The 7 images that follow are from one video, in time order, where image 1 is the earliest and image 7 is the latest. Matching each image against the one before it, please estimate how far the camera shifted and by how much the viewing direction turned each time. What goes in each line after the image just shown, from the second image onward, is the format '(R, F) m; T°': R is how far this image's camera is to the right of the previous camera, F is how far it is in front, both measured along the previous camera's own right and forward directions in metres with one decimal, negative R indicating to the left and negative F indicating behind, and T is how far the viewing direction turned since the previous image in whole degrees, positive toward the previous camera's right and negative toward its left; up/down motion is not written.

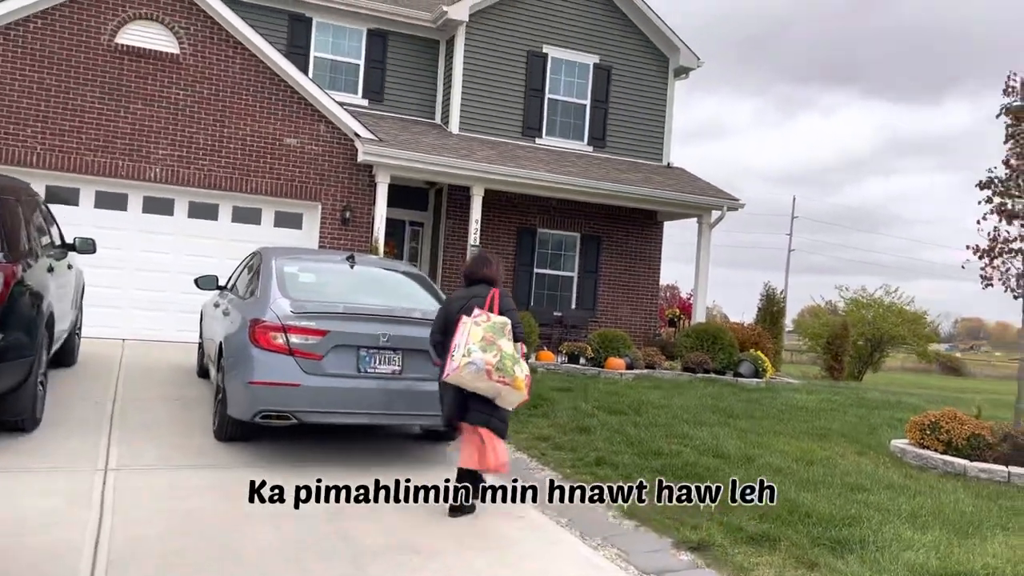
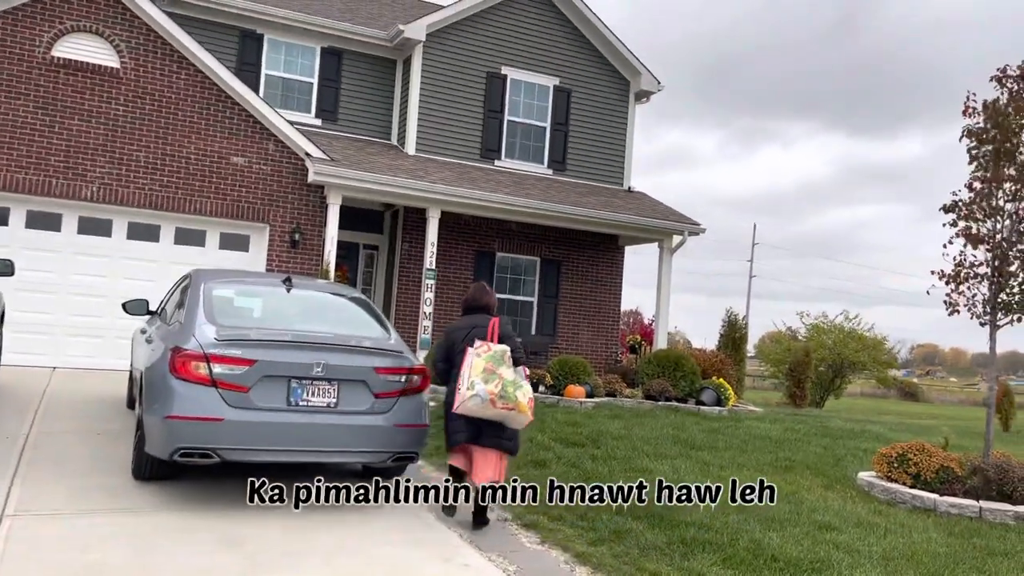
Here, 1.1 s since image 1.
(+0.1, +0.4) m; +2°
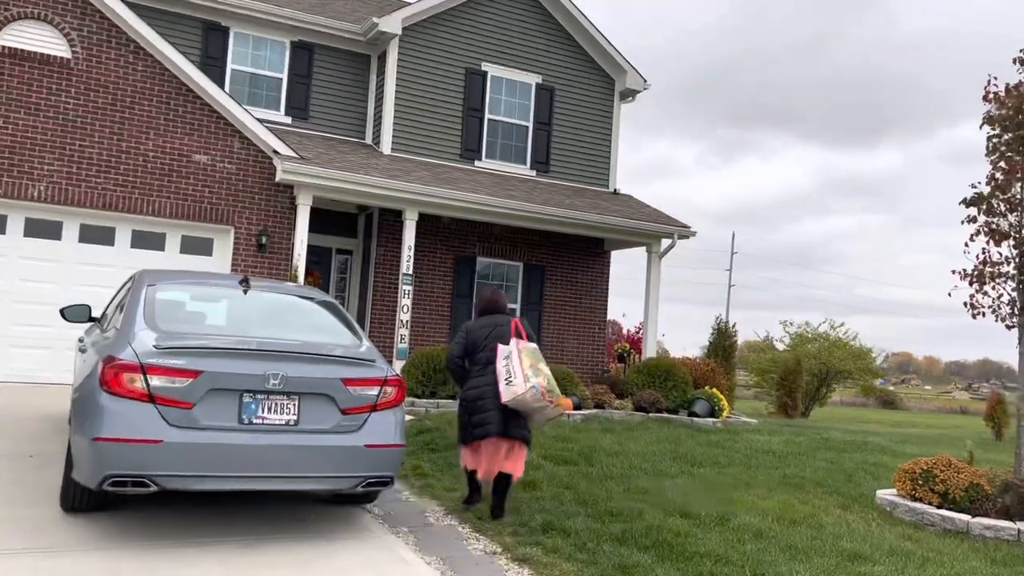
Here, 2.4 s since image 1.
(-0.1, +0.7) m; +2°
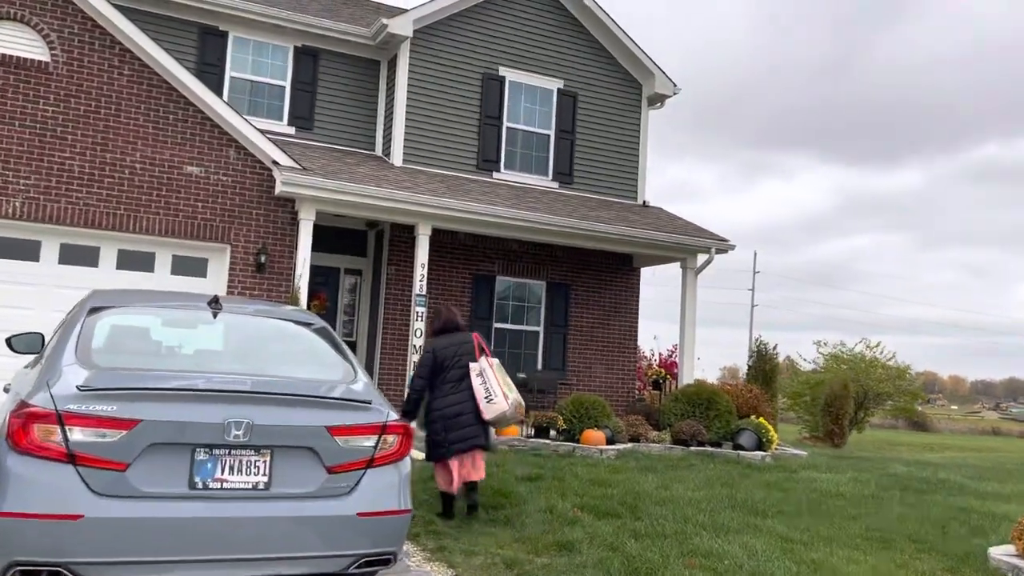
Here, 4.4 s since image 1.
(-0.1, +1.2) m; -1°
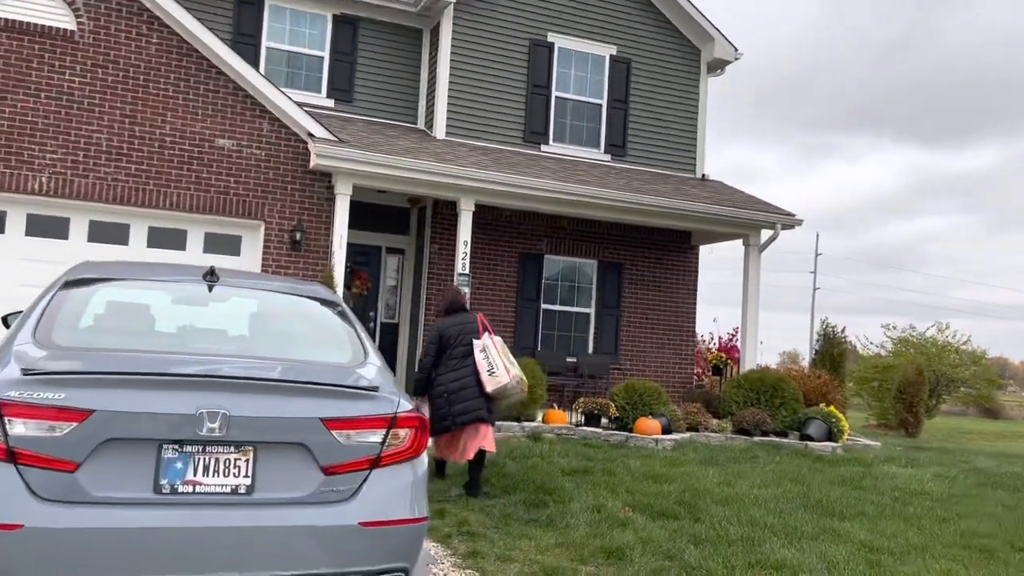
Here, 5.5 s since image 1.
(+0.1, +0.7) m; -4°
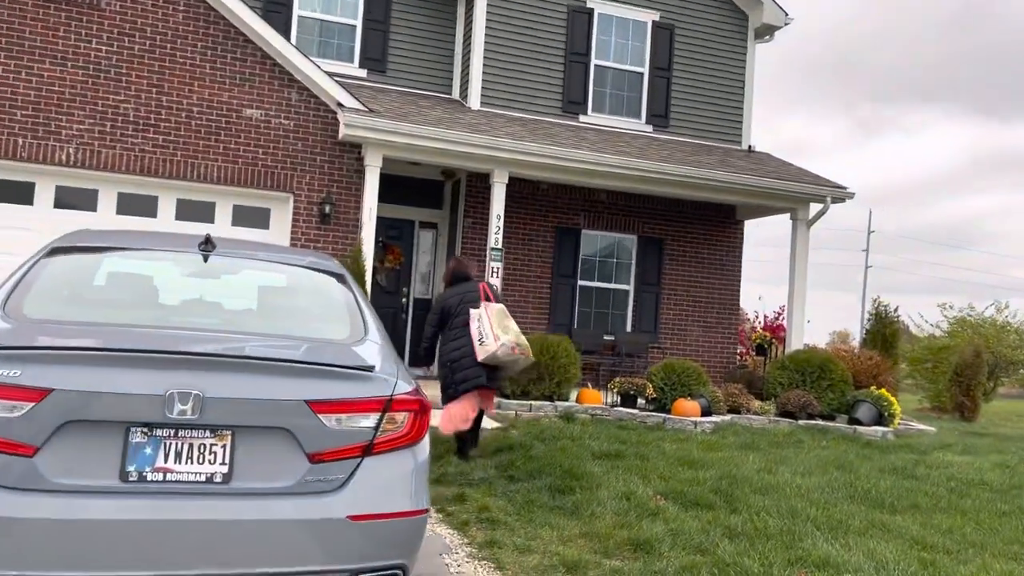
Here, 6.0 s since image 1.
(+0.1, +0.3) m; -3°
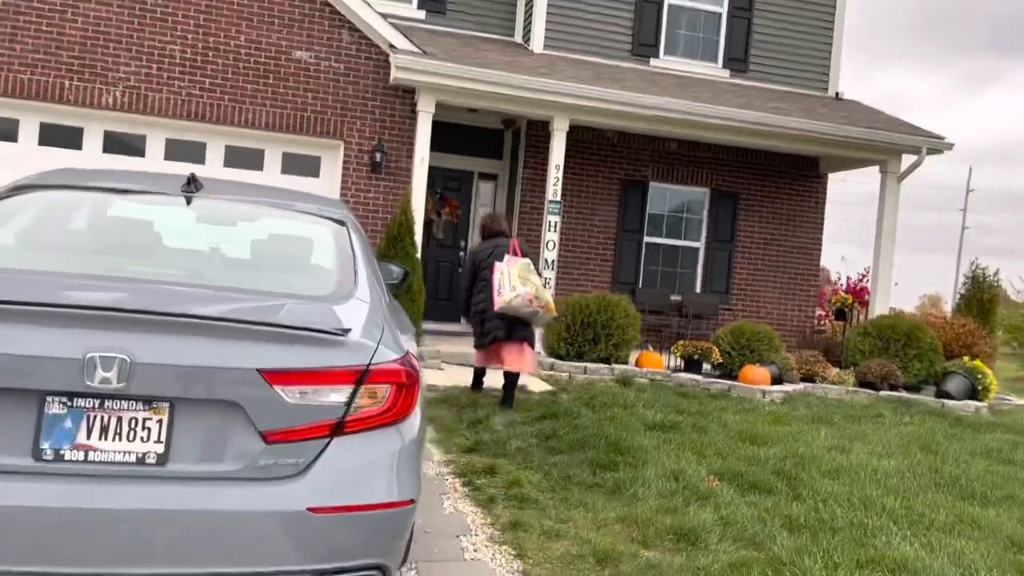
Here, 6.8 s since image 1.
(+0.2, +0.6) m; -5°
